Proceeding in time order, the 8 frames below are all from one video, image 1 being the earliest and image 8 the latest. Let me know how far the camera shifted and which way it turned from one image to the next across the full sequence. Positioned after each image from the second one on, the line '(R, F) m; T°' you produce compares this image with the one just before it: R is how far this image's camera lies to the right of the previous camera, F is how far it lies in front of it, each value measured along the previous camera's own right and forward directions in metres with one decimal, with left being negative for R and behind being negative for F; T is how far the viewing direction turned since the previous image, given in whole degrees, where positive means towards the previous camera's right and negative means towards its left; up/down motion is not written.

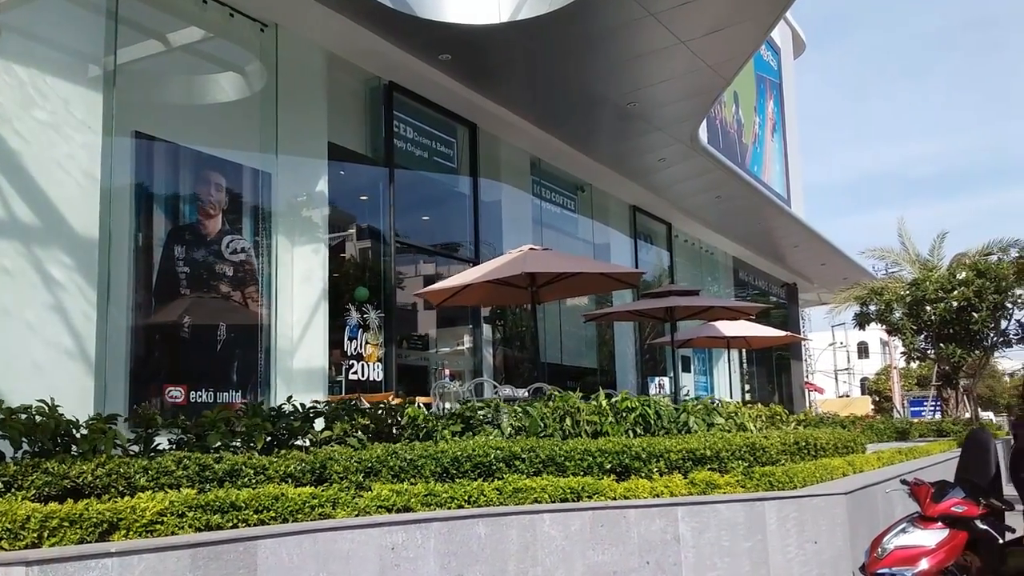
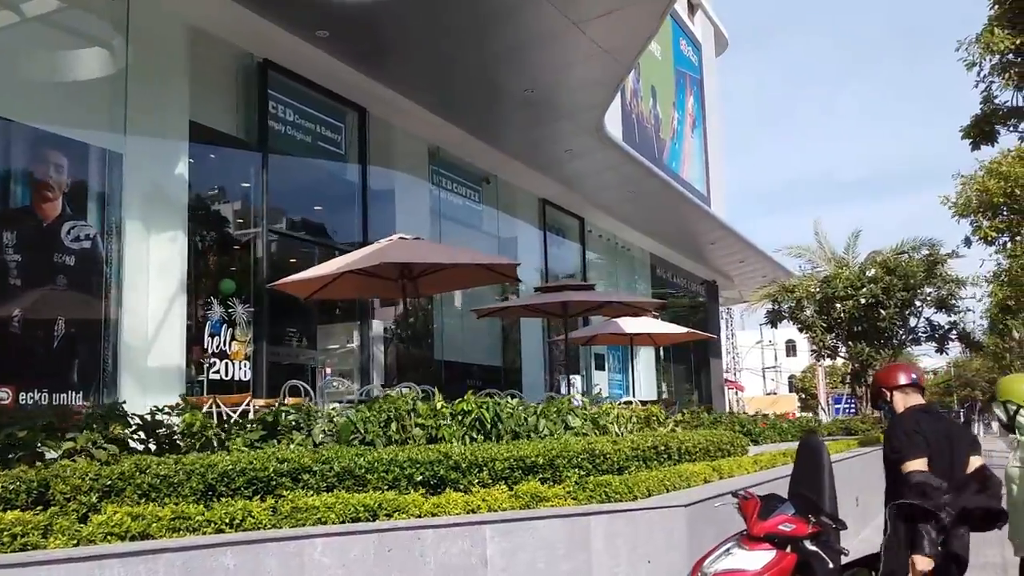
(+0.7, +0.6) m; +4°
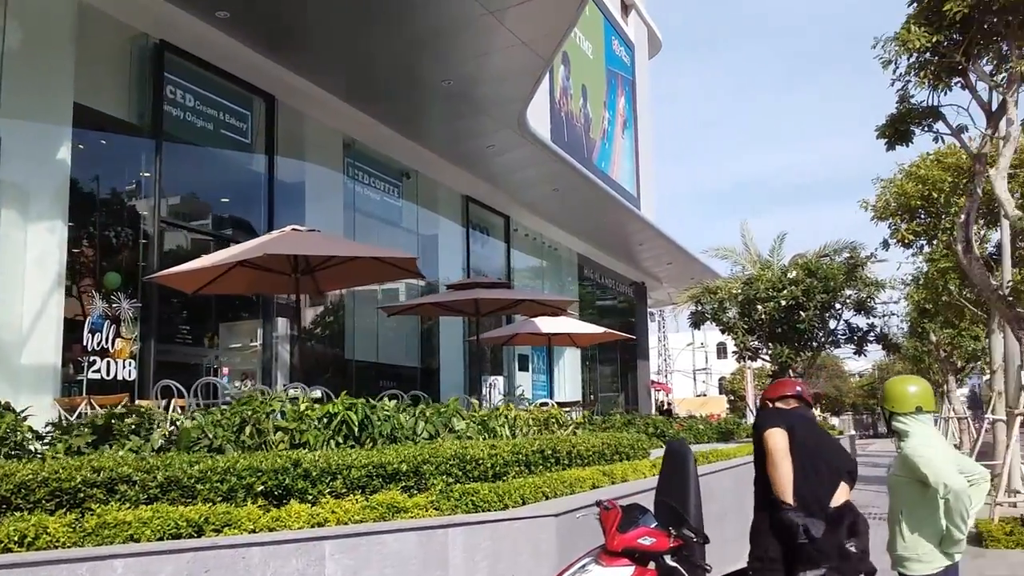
(+0.4, +0.4) m; +4°
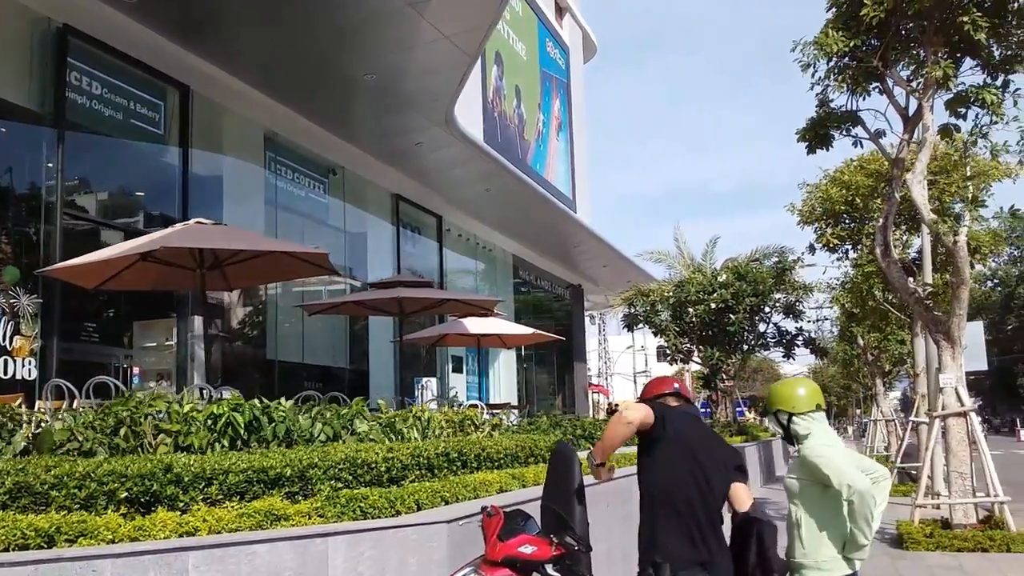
(+0.2, +0.2) m; +4°
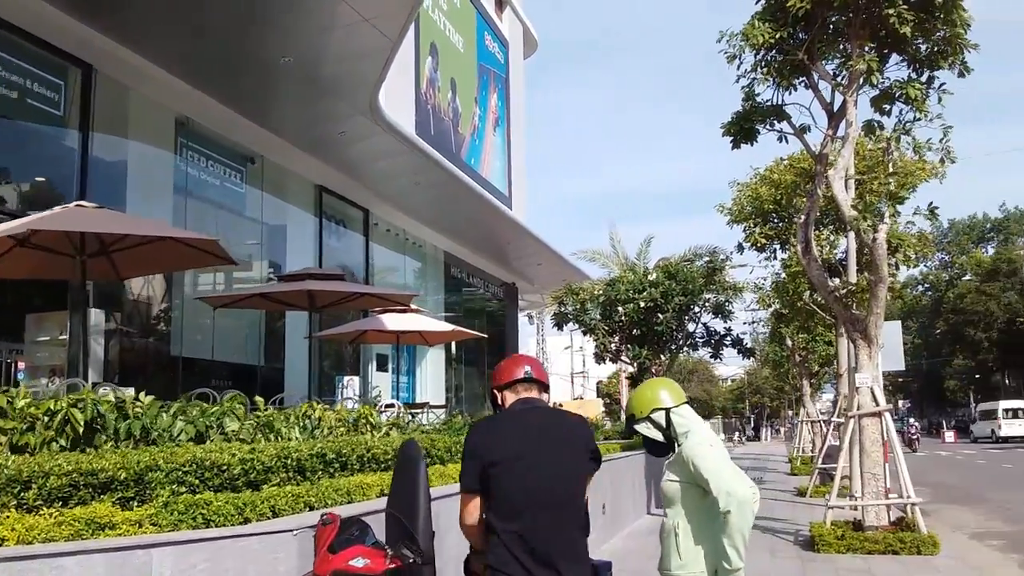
(+0.3, +0.4) m; +4°
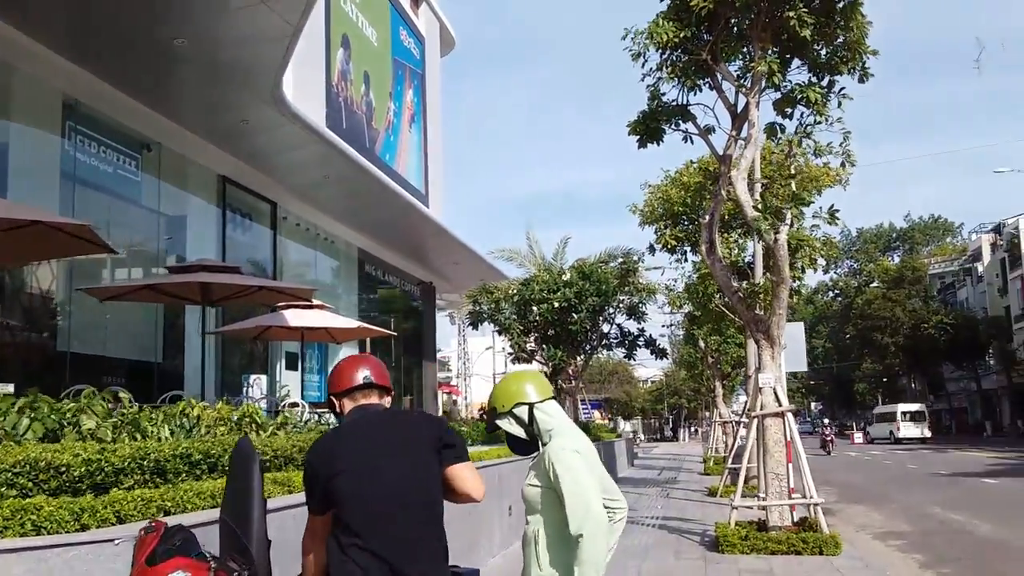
(+0.2, +0.3) m; +5°
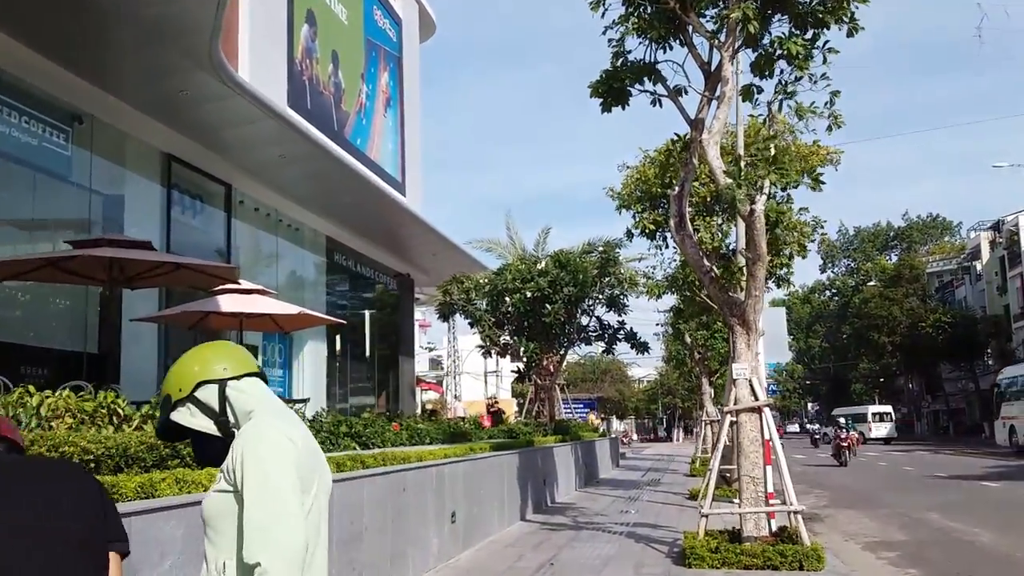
(+0.5, +1.1) m; 0°
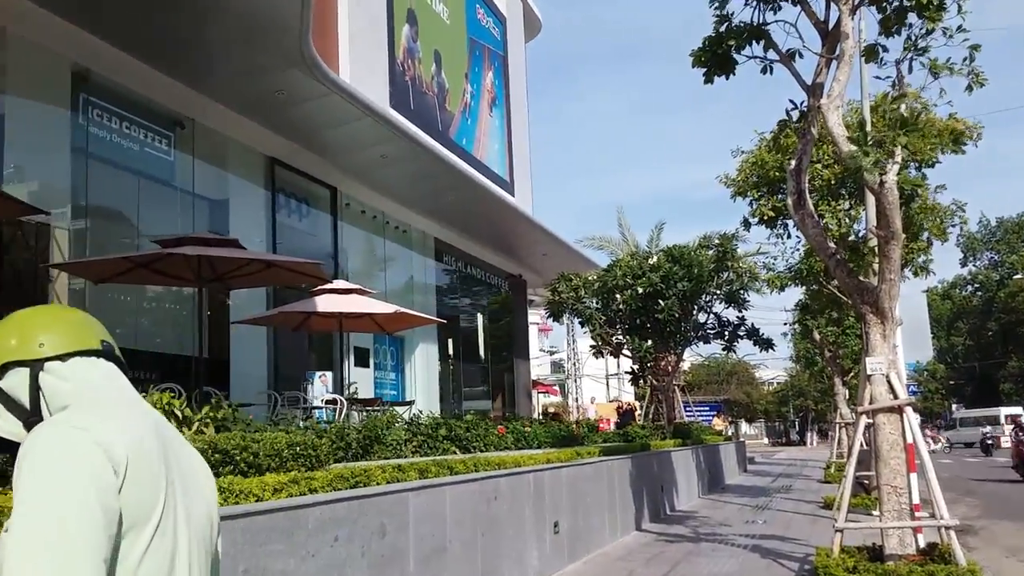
(+0.2, +0.7) m; -8°
